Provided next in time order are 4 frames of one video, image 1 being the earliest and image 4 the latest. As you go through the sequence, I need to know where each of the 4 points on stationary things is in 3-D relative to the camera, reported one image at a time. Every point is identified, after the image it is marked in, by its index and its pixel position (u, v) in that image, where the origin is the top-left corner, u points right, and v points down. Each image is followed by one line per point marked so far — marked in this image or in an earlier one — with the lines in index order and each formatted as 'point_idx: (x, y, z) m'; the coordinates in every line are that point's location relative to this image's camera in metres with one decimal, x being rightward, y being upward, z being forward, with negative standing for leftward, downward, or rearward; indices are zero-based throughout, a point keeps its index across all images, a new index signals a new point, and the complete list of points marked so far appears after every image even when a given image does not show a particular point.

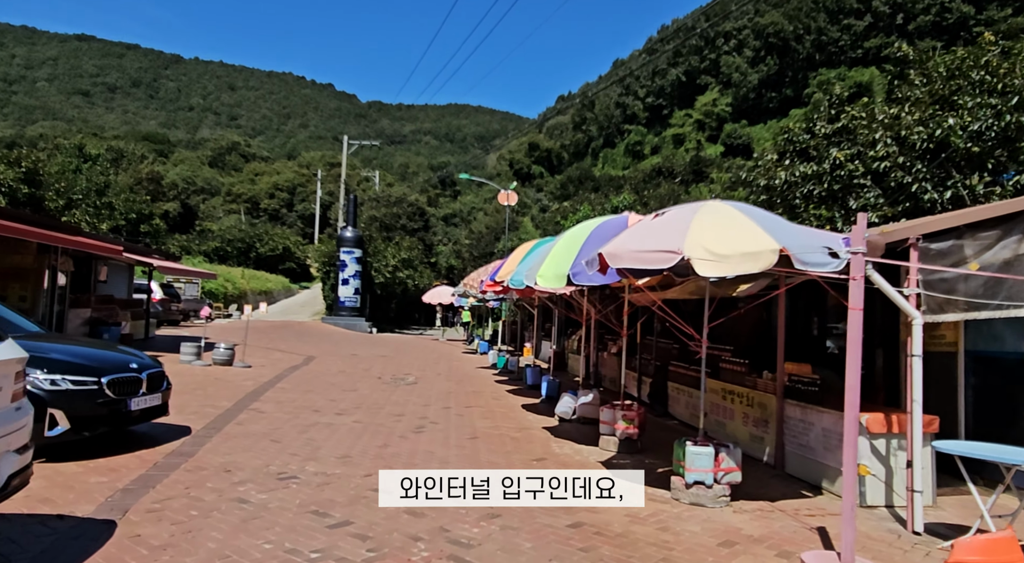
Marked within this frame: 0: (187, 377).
0: (-5.5, -1.6, +11.8) m
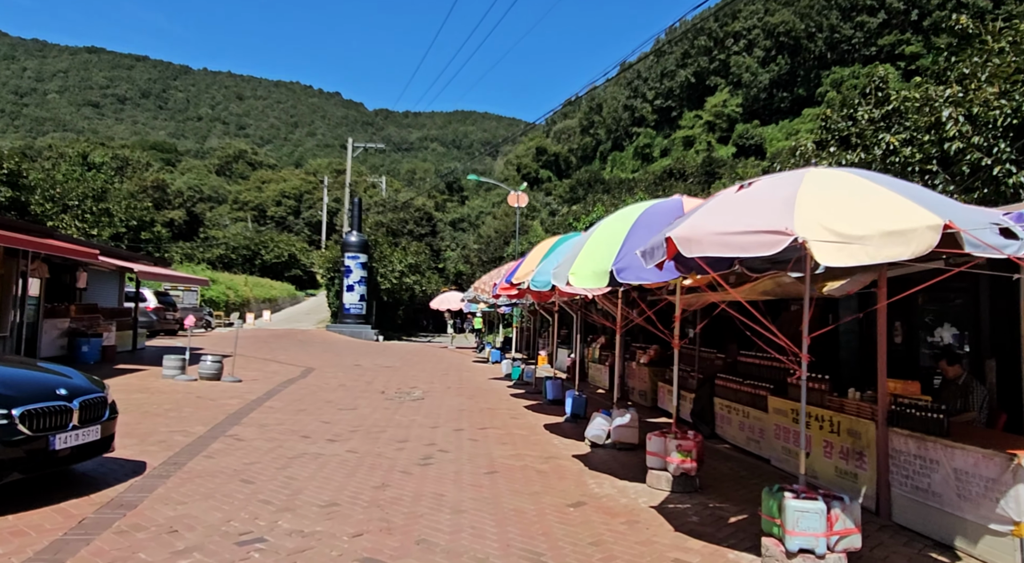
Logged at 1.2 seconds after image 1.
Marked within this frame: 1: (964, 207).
0: (-5.2, -1.7, +10.5) m
1: (+2.3, +0.4, +3.6) m
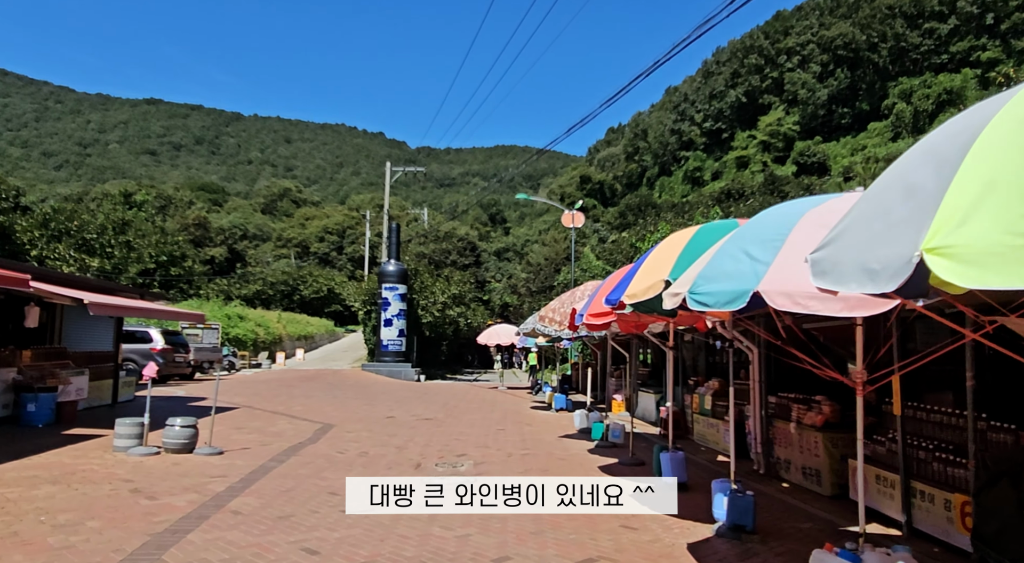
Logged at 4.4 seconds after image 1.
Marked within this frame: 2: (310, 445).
0: (-4.2, -2.0, +6.9) m
1: (+2.9, +0.6, -0.4) m
2: (-2.9, -2.4, +10.3) m
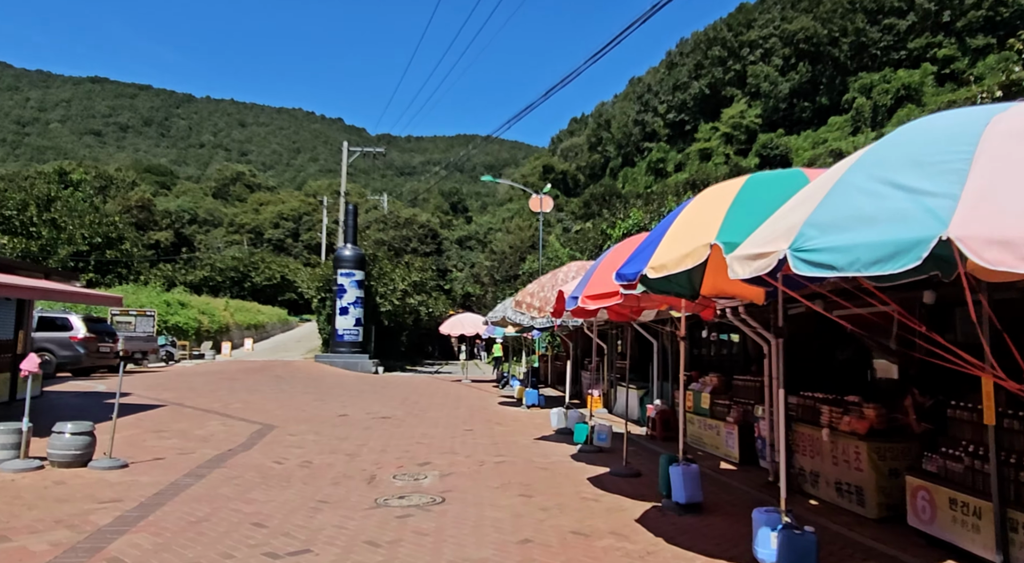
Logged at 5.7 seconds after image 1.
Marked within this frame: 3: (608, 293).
0: (-4.3, -1.7, +5.1) m
1: (+3.1, +0.7, -1.8) m
2: (-3.3, -2.1, +8.6) m
3: (+0.8, -0.1, +6.2) m
